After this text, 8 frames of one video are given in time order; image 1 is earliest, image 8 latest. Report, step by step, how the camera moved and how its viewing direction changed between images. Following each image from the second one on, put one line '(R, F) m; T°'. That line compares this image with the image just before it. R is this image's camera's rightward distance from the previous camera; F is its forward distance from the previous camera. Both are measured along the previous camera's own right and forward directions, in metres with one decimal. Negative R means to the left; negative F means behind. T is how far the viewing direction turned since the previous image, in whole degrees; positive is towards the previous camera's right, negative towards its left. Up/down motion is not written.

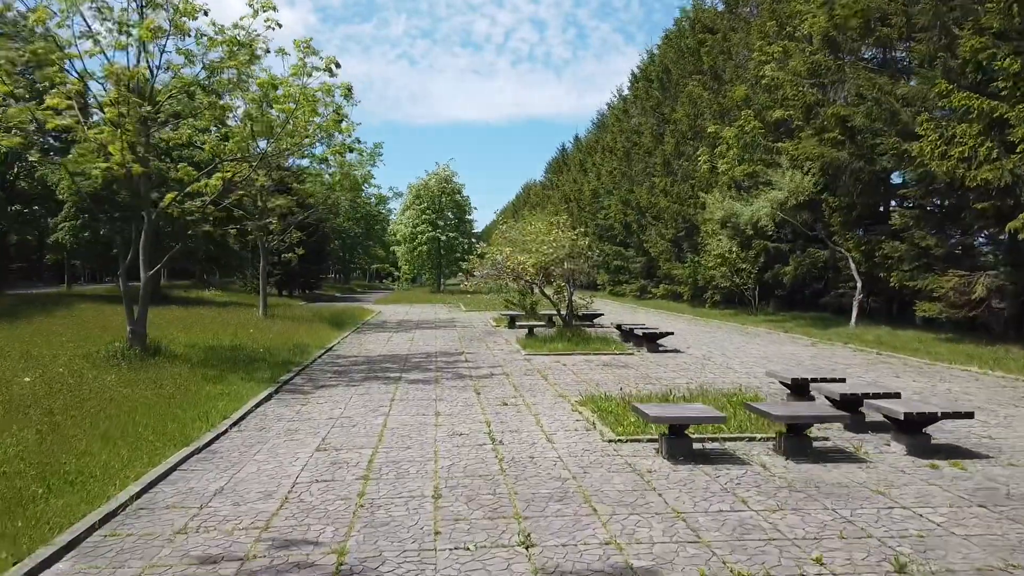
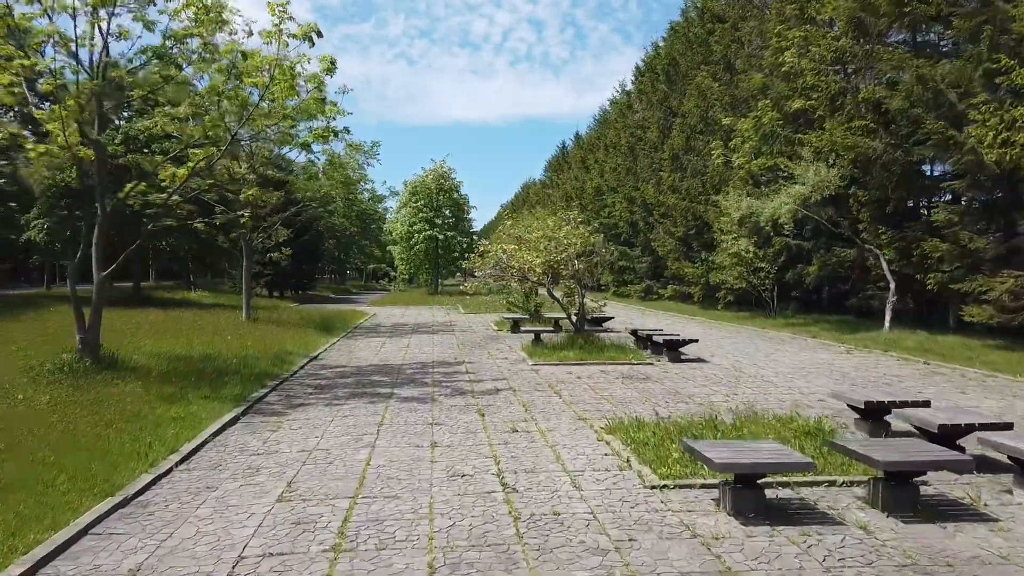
(-0.2, +1.7) m; 0°
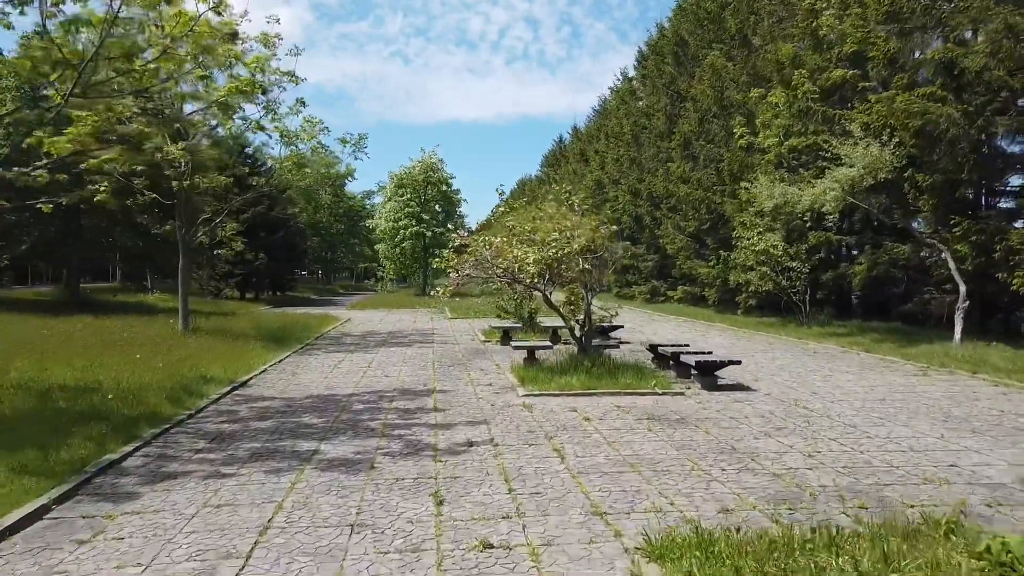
(+0.2, +3.6) m; 0°
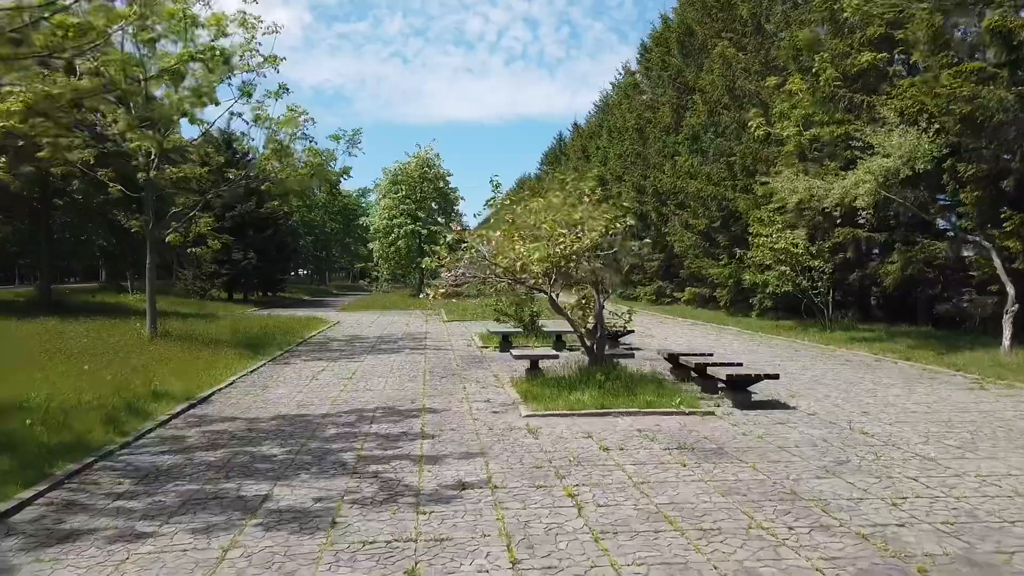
(0.0, +1.6) m; 0°
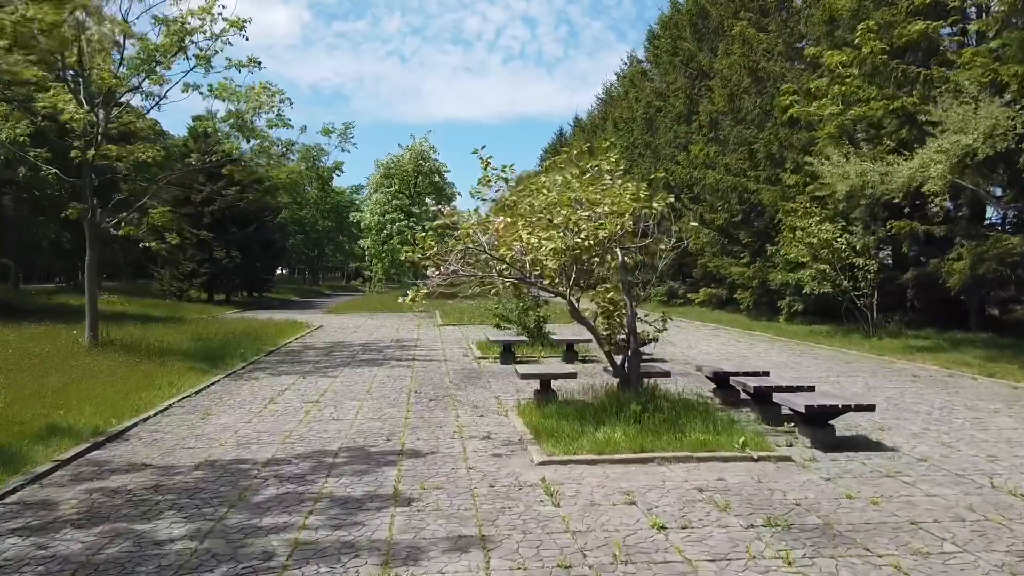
(-0.1, +2.4) m; 0°
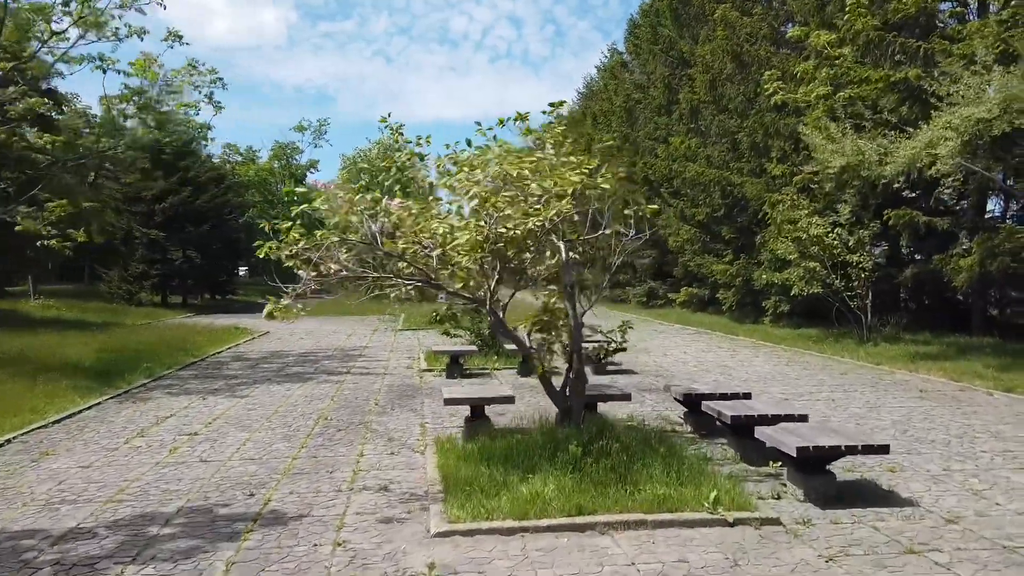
(+0.7, +1.9) m; +1°
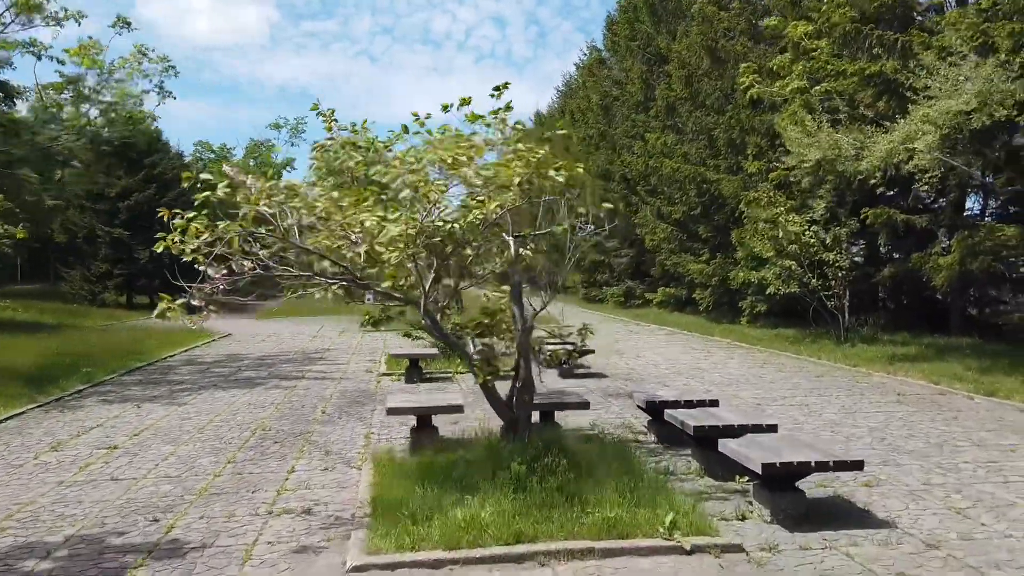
(+0.3, +0.6) m; +1°
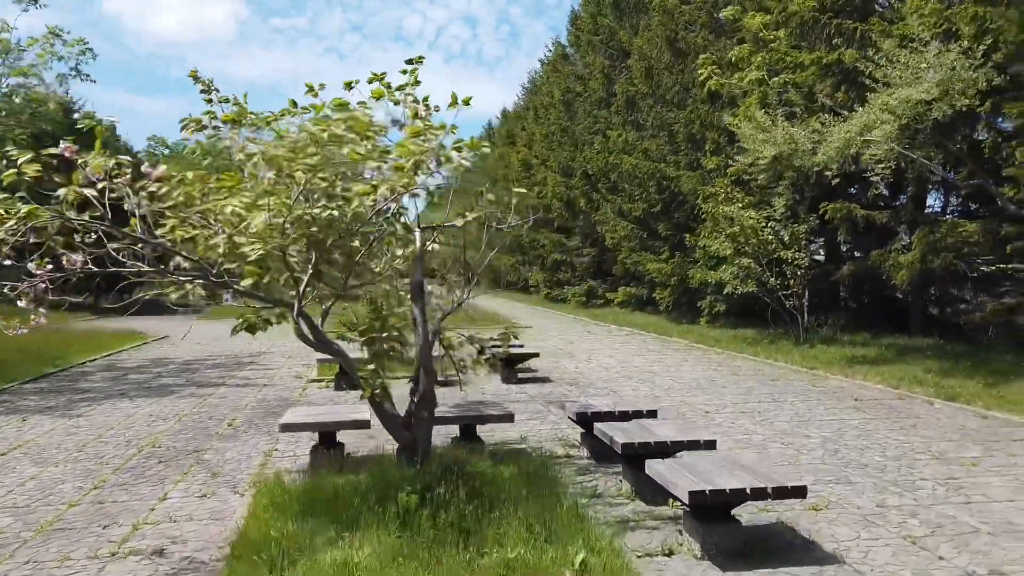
(+0.5, +0.8) m; +2°
